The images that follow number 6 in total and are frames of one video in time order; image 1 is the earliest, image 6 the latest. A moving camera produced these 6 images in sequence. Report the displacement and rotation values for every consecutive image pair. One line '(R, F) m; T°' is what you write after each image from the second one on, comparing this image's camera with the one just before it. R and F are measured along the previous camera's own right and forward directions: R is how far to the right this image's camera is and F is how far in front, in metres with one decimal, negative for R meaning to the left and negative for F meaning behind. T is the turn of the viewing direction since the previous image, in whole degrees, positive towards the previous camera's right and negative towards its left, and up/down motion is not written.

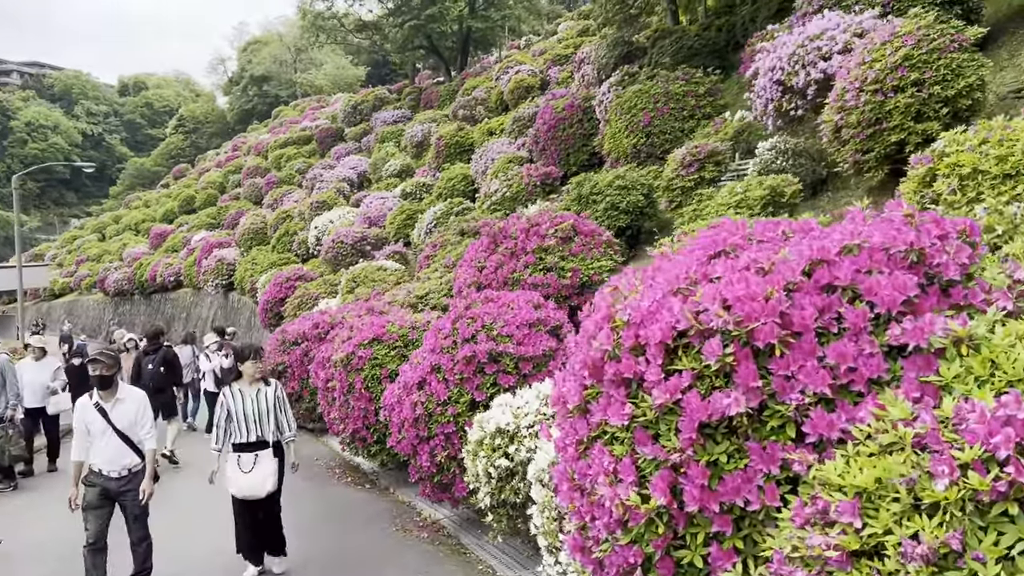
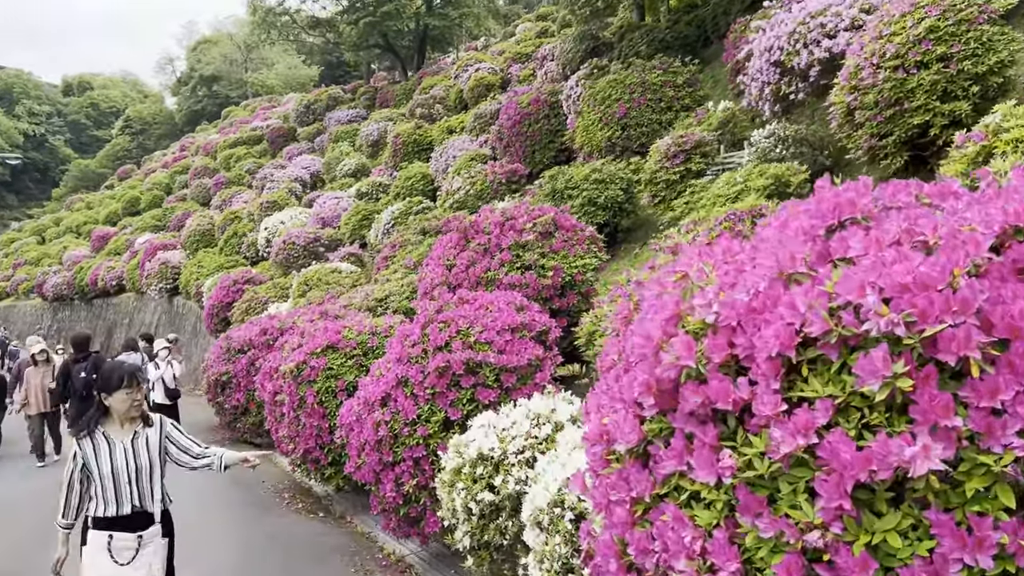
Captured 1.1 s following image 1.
(-0.1, +0.7) m; +3°
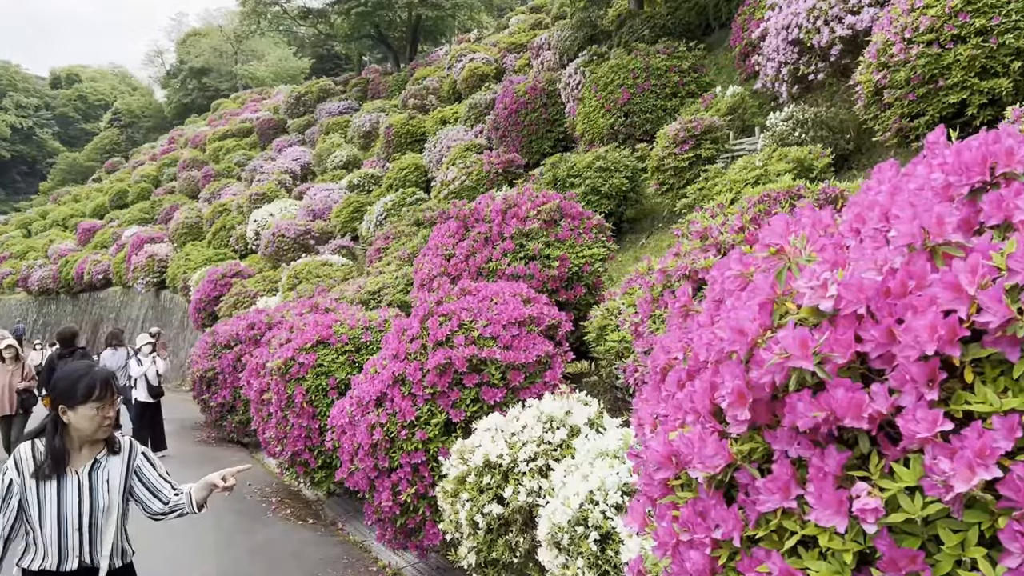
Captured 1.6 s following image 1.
(-0.1, +0.4) m; +1°
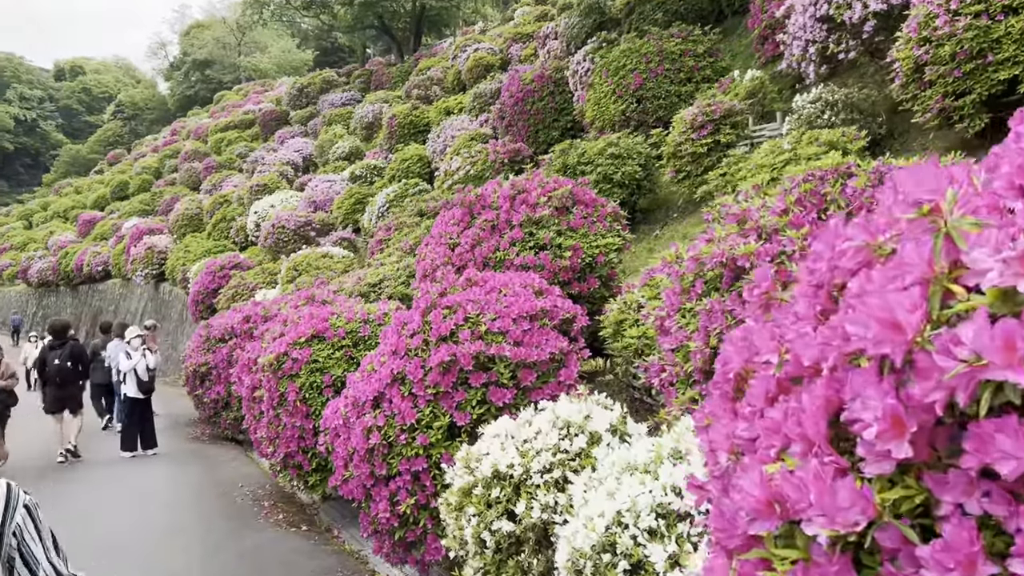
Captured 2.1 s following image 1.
(0.0, +0.4) m; 0°
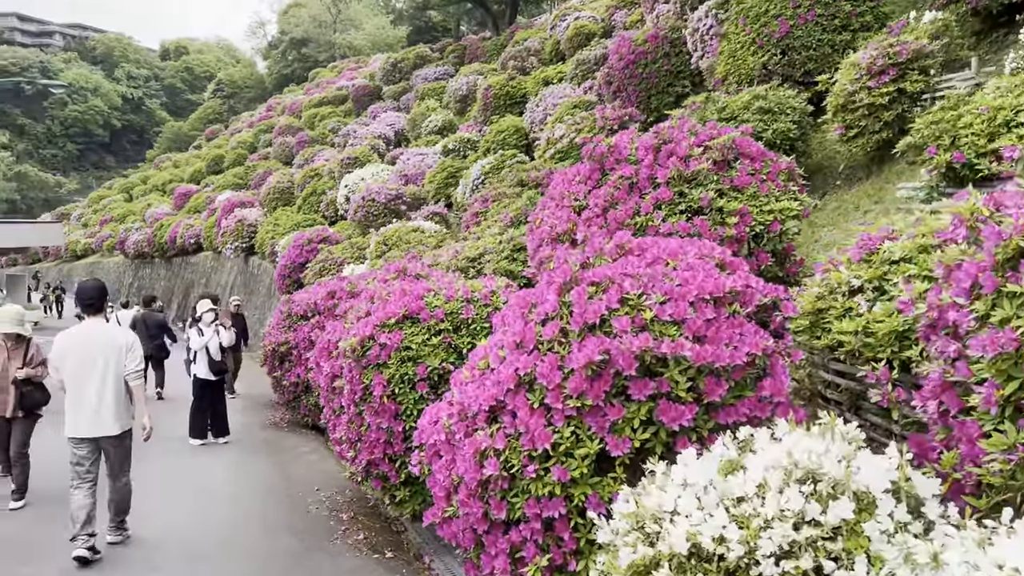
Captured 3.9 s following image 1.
(-0.3, +1.0) m; -6°
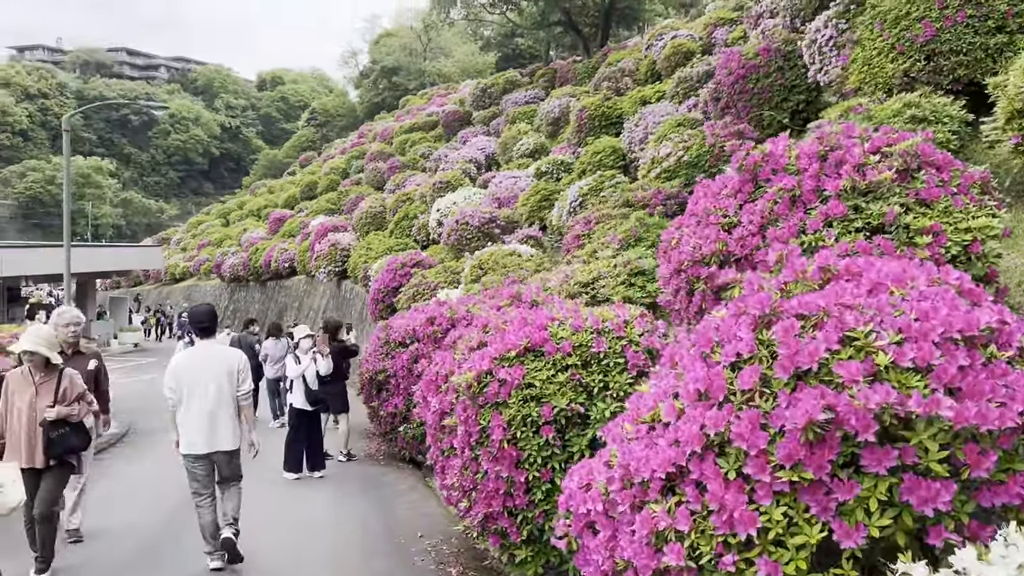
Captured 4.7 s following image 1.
(-0.2, +0.5) m; -5°
